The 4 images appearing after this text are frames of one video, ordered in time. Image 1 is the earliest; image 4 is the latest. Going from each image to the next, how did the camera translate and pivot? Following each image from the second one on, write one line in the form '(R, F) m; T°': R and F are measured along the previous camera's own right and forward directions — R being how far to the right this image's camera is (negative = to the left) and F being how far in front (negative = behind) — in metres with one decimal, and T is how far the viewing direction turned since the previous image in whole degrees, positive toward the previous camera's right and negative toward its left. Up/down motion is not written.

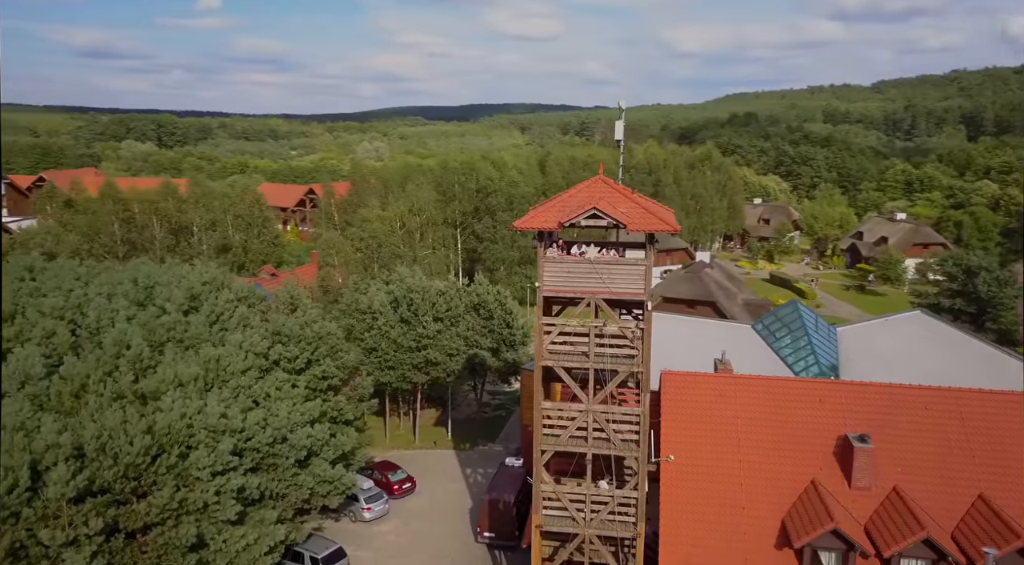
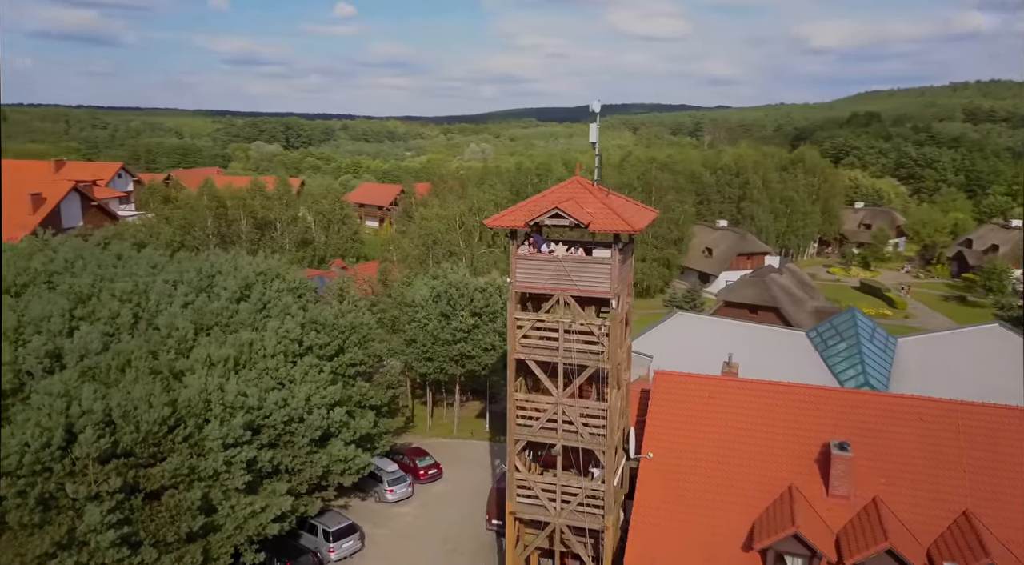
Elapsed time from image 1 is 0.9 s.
(+3.5, -0.7) m; -9°
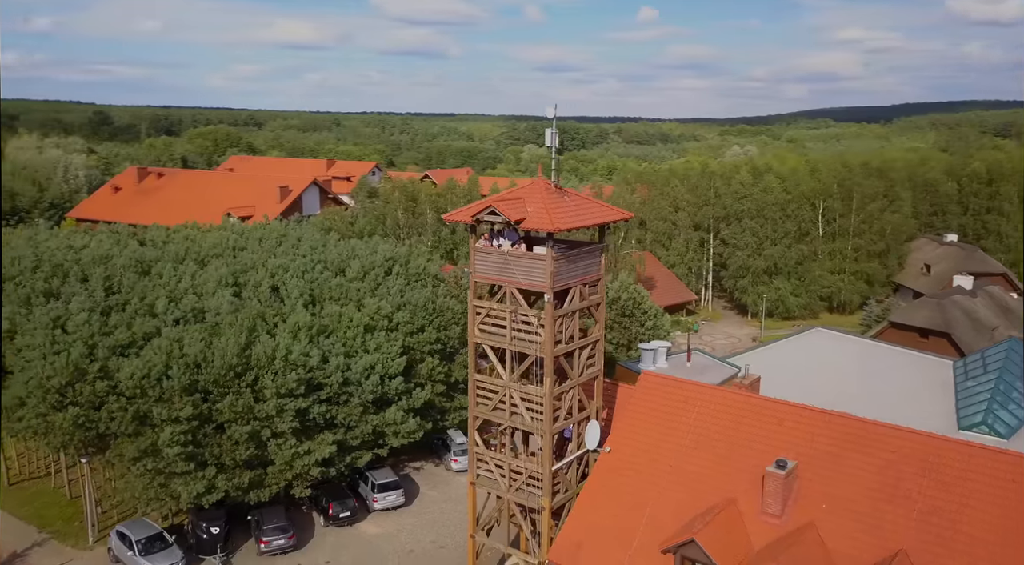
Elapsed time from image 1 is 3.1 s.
(+8.6, -0.2) m; -21°
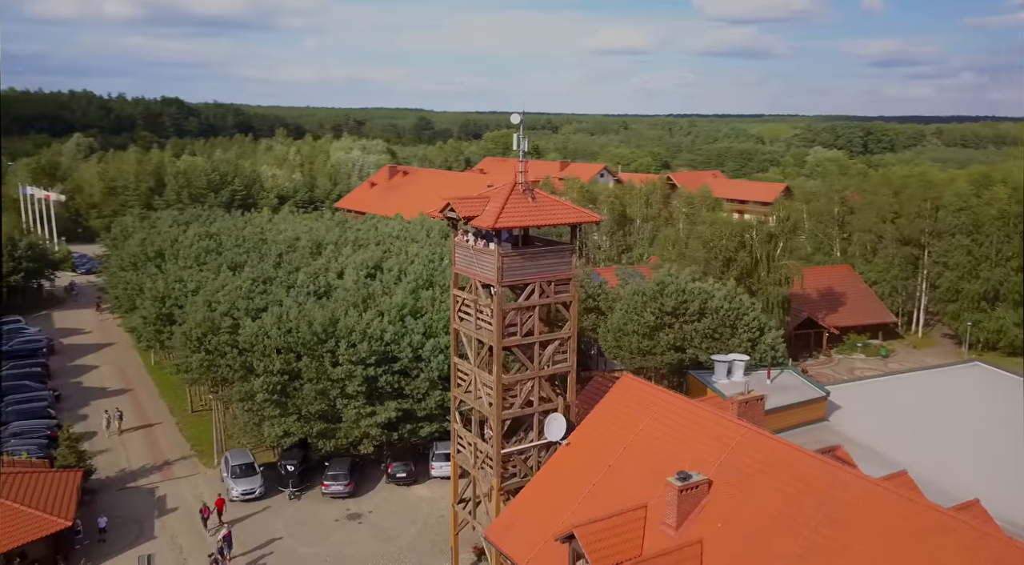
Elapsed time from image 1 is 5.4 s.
(+9.4, +0.4) m; -23°
